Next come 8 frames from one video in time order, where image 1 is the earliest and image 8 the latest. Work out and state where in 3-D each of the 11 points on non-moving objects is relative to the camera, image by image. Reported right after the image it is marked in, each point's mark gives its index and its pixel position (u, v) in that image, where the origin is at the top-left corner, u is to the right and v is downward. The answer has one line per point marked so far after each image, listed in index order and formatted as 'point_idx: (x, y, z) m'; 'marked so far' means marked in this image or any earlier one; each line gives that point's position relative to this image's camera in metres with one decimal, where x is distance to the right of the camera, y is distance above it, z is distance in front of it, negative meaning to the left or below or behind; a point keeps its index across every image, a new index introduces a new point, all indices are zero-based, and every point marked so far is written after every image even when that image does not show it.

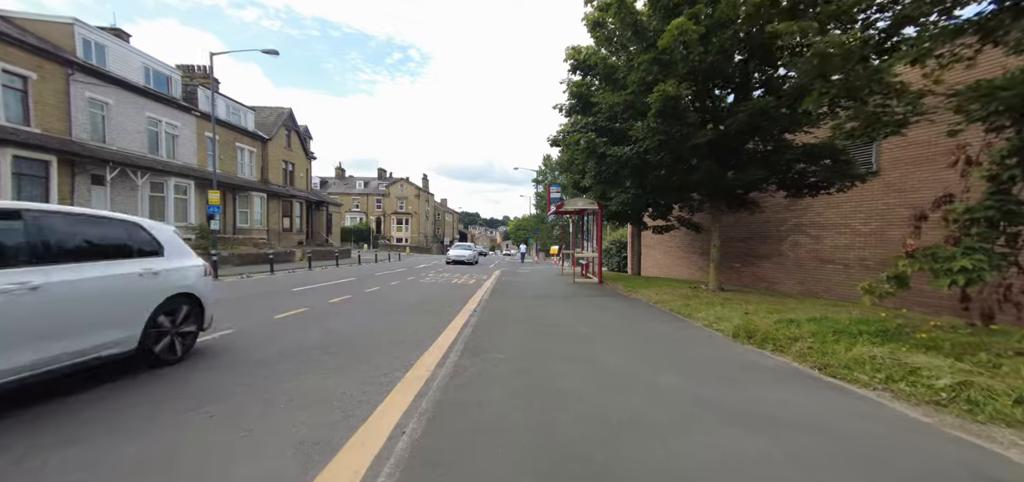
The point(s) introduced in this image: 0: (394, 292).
0: (-3.9, -1.7, +13.5) m
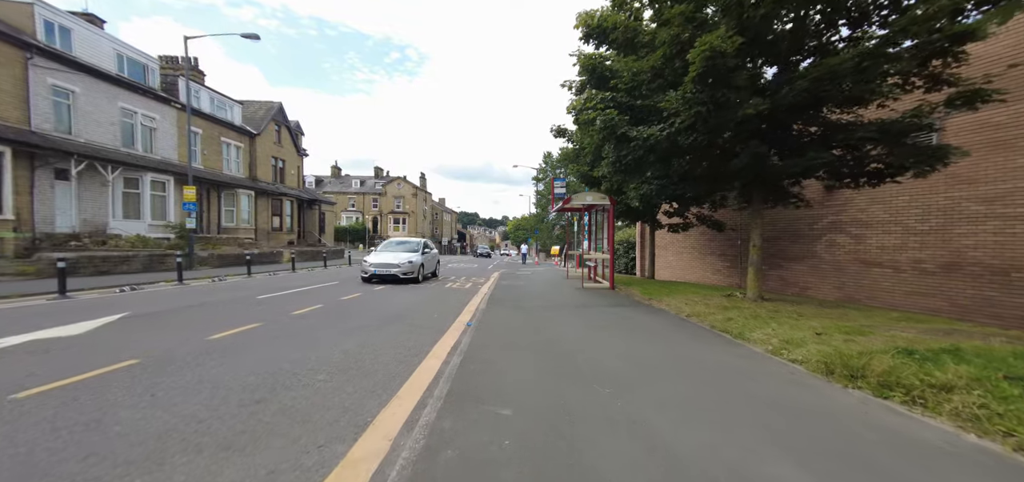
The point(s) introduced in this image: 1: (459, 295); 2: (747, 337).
0: (-3.9, -1.7, +11.9) m
1: (-1.8, -1.8, +13.9) m
2: (+3.3, -1.3, +5.7) m
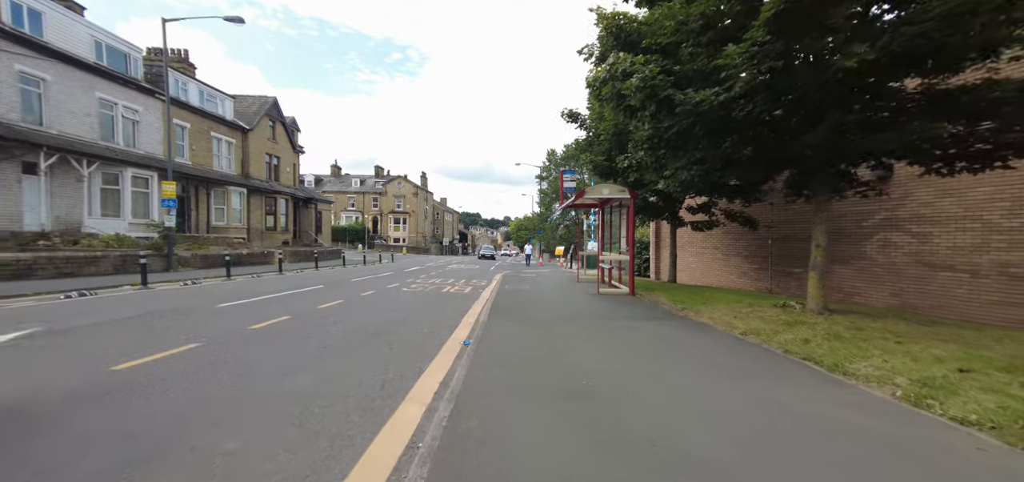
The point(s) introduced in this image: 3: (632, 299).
0: (-3.7, -1.7, +10.3) m
1: (-1.6, -1.8, +12.3) m
2: (+3.4, -1.3, +4.1) m
3: (+3.1, -1.6, +10.3) m
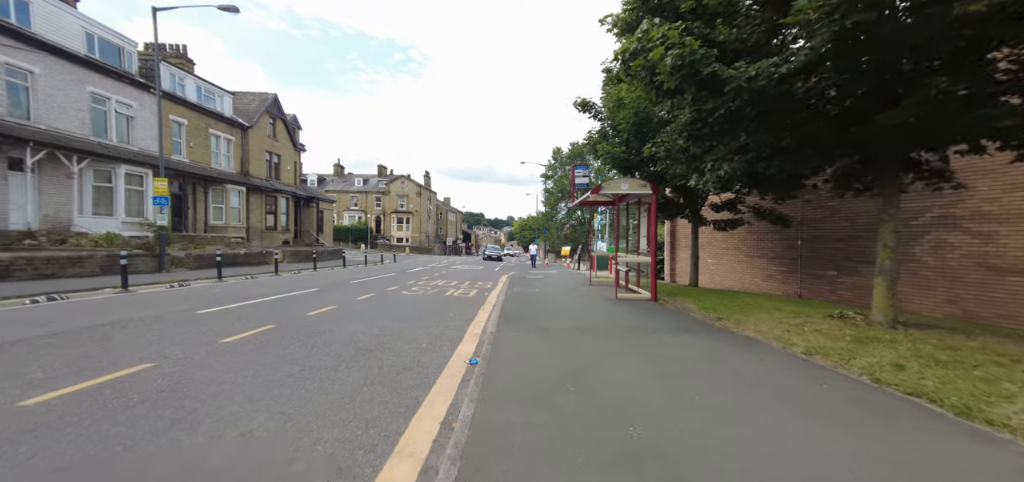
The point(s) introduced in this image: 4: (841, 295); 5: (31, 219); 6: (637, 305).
0: (-3.5, -1.7, +9.4) m
1: (-1.4, -1.8, +11.3) m
2: (+3.6, -1.3, +3.1) m
3: (+3.3, -1.6, +9.3) m
4: (+10.0, -1.7, +12.2) m
5: (-22.0, +1.0, +18.5) m
6: (+3.0, -1.6, +9.7) m
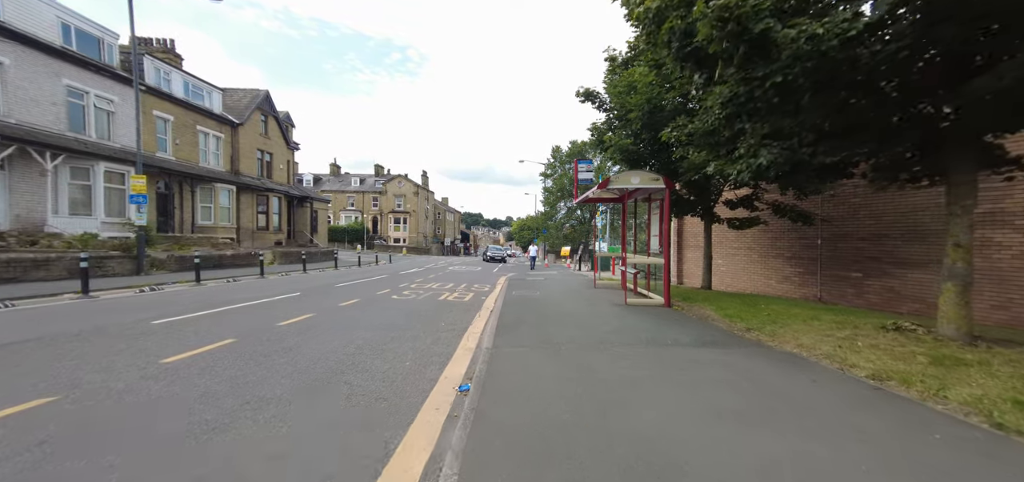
0: (-3.5, -1.7, +8.4) m
1: (-1.4, -1.8, +10.4) m
2: (+3.6, -1.3, +2.2) m
3: (+3.3, -1.5, +8.3) m
4: (+9.9, -1.6, +11.3) m
5: (-22.0, +0.9, +17.4) m
6: (+3.0, -1.6, +8.7) m
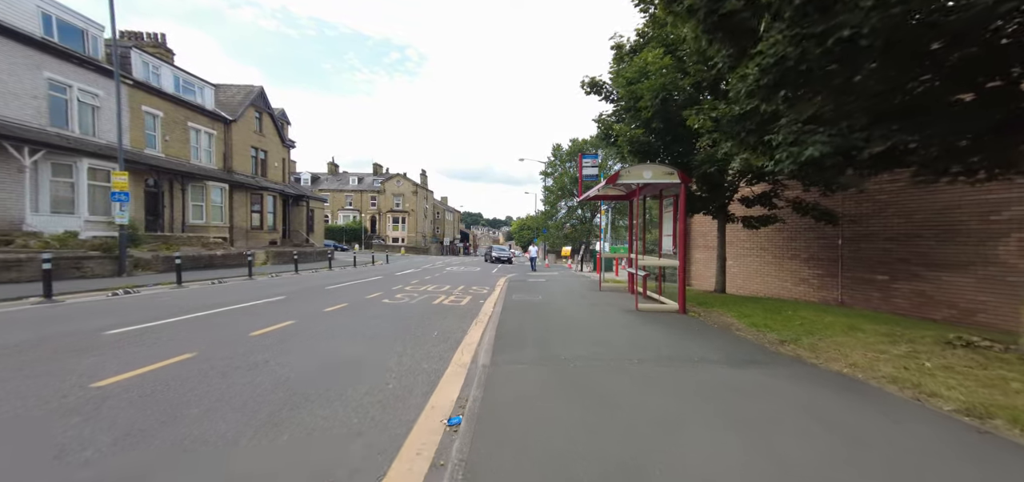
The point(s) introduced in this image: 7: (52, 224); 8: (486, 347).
0: (-3.5, -1.7, +7.6) m
1: (-1.4, -1.8, +9.5) m
2: (+3.6, -1.3, +1.4) m
3: (+3.3, -1.6, +7.5) m
4: (+9.9, -1.6, +10.5) m
5: (-22.0, +1.0, +16.6) m
6: (+3.0, -1.6, +7.9) m
7: (-21.8, +0.8, +19.1) m
8: (-0.4, -1.6, +6.1) m
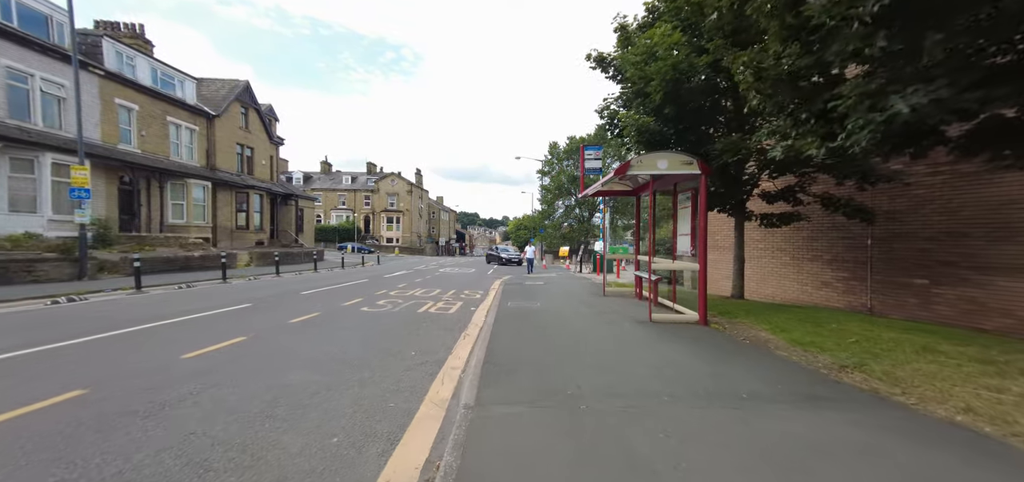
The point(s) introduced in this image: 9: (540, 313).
0: (-3.6, -1.7, +6.3) m
1: (-1.5, -1.8, +8.3) m
2: (+3.6, -1.3, +0.1) m
3: (+3.2, -1.6, +6.3) m
4: (+9.8, -1.6, +9.3) m
5: (-22.2, +0.9, +15.1) m
6: (+2.9, -1.6, +6.7) m
7: (-22.0, +0.7, +17.7) m
8: (-0.5, -1.6, +4.9) m
9: (+0.7, -1.7, +9.8) m
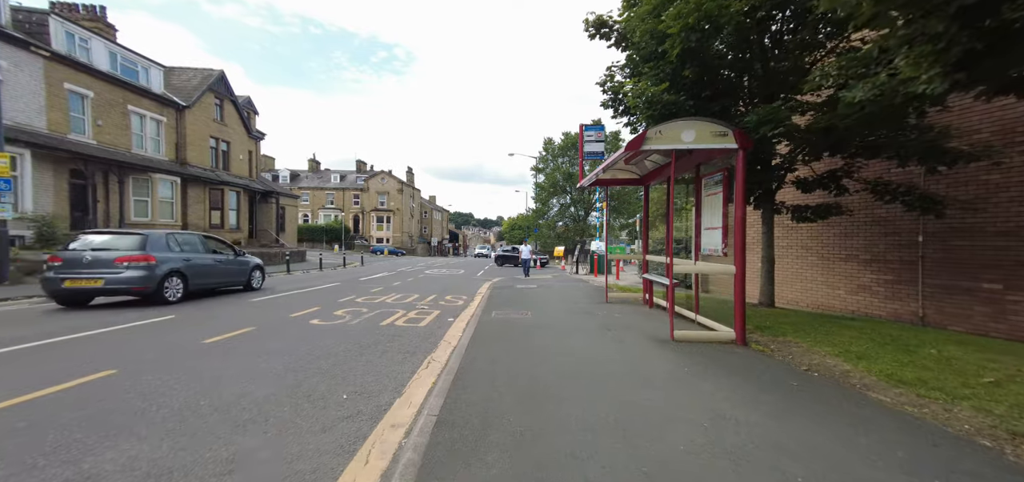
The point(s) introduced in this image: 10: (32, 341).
0: (-3.9, -1.6, +4.4) m
1: (-1.8, -1.7, +6.4) m
2: (+3.4, -1.2, -1.7) m
3: (+2.9, -1.5, +4.5) m
4: (+9.5, -1.6, +7.6) m
5: (-22.6, +1.0, +13.0) m
6: (+2.6, -1.5, +4.9) m
7: (-22.4, +0.8, +15.6) m
8: (-0.7, -1.5, +3.0) m
9: (+0.4, -1.7, +8.0) m
10: (-7.9, -1.6, +6.7) m
